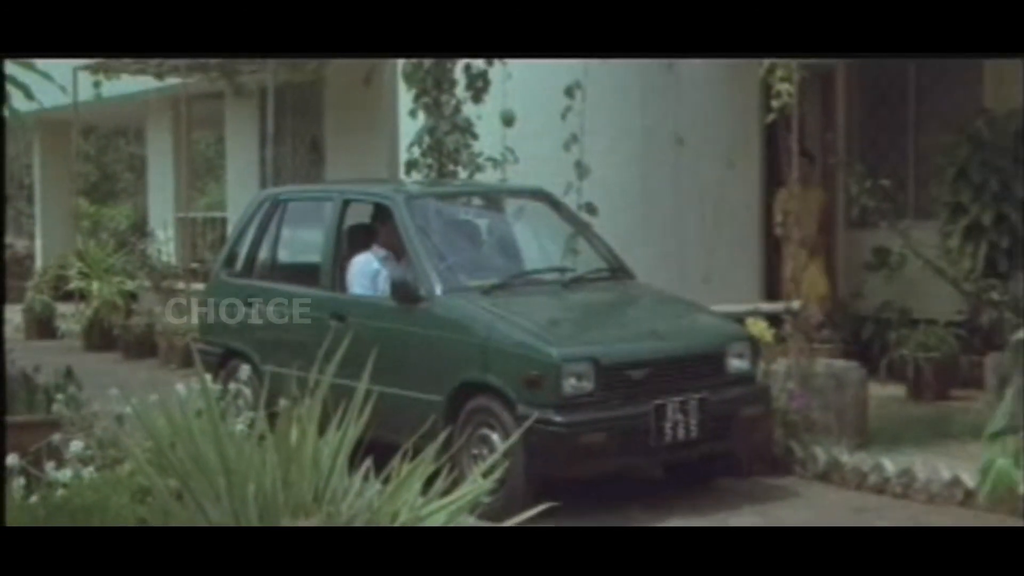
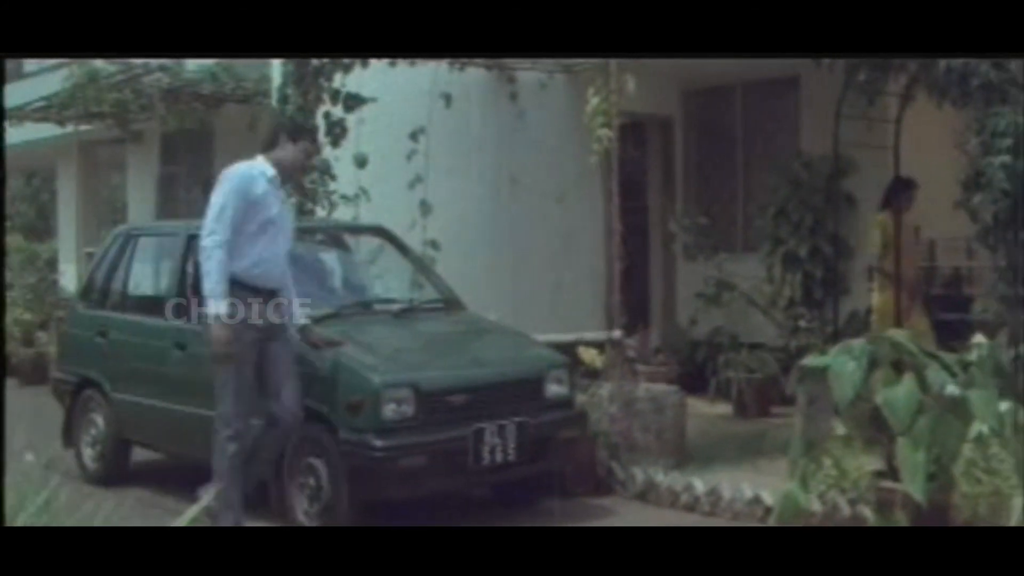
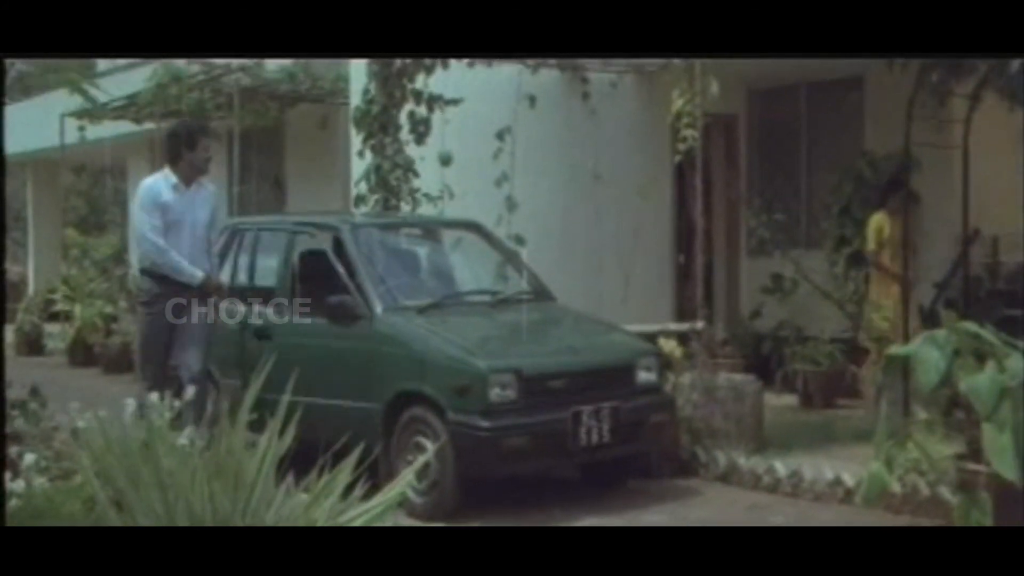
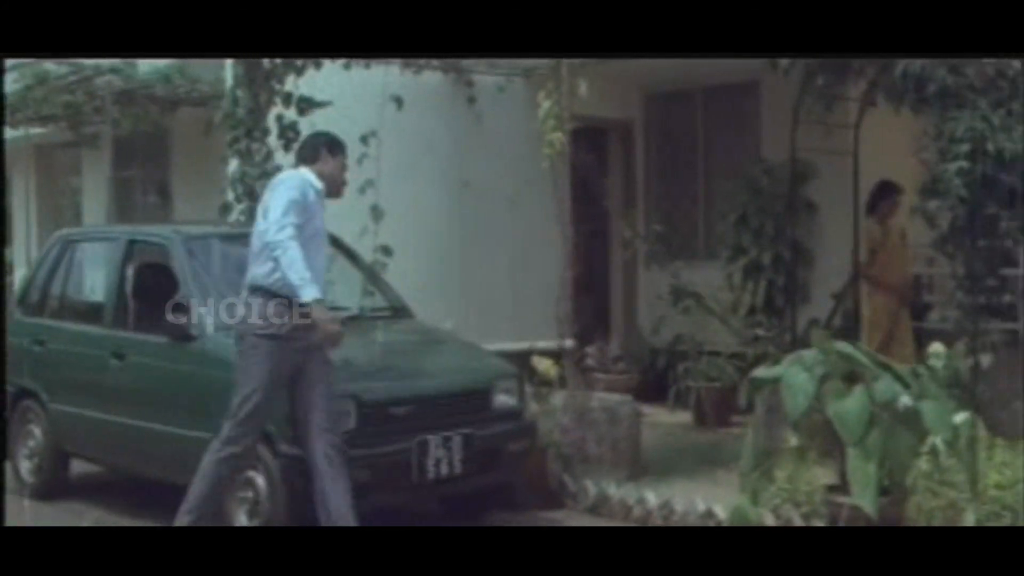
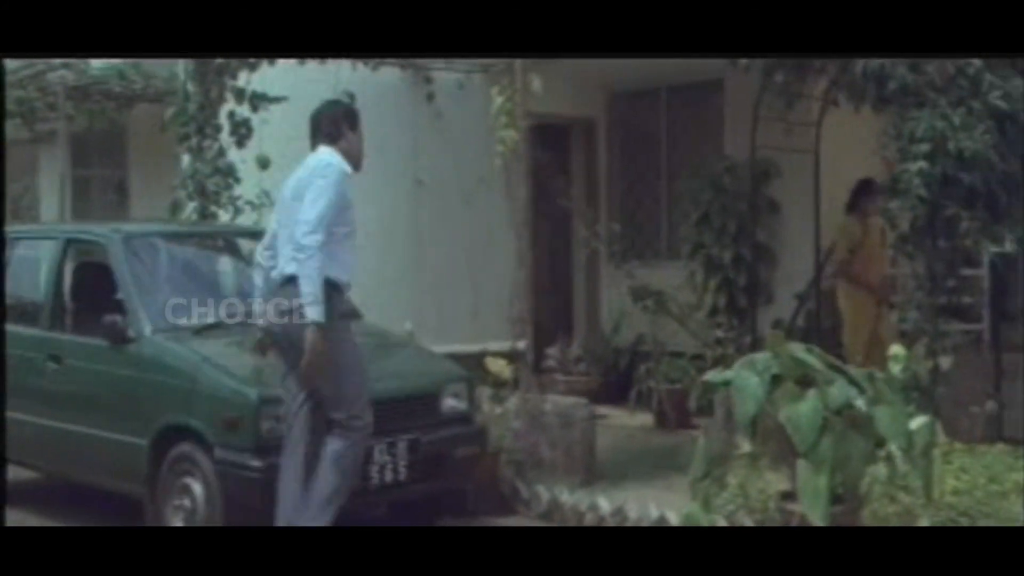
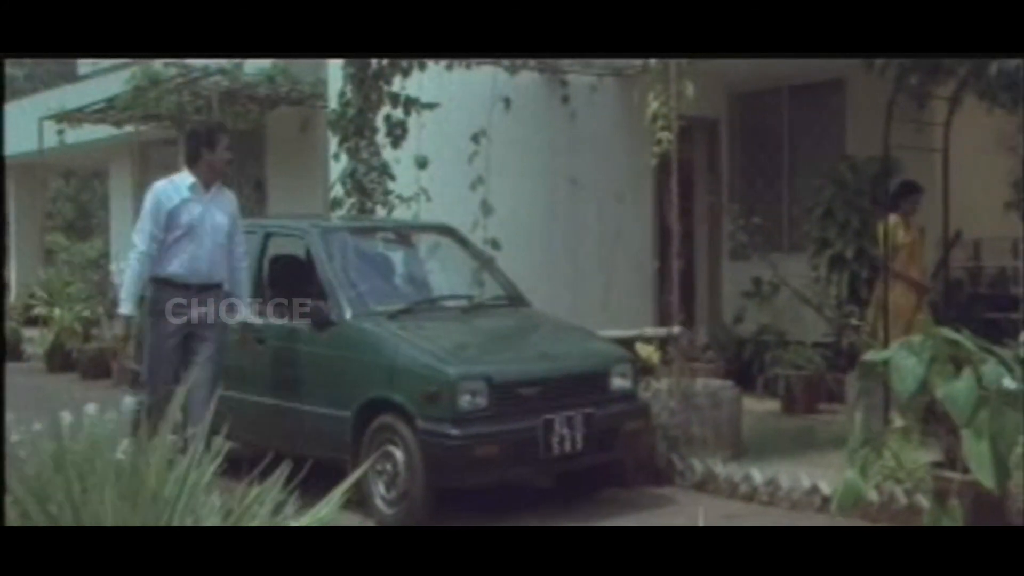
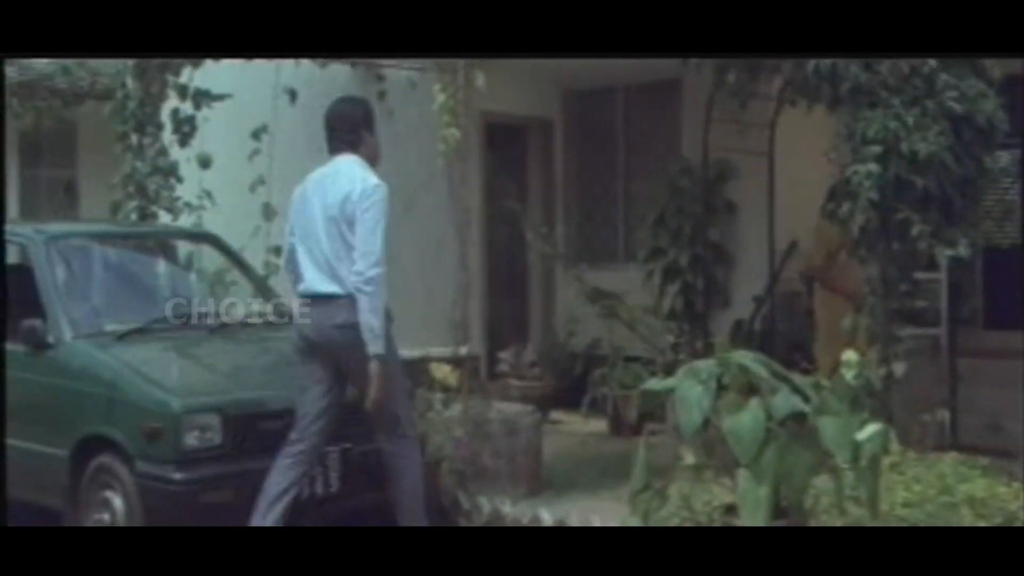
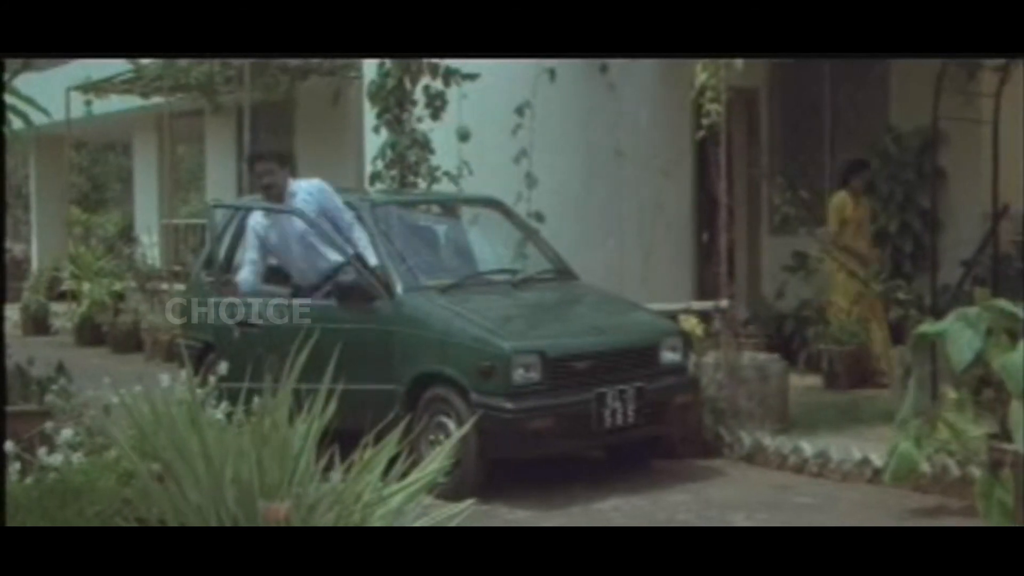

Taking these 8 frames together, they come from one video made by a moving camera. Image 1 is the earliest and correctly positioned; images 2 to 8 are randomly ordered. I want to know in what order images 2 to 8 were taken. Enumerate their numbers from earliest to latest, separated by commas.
8, 3, 6, 2, 4, 5, 7
